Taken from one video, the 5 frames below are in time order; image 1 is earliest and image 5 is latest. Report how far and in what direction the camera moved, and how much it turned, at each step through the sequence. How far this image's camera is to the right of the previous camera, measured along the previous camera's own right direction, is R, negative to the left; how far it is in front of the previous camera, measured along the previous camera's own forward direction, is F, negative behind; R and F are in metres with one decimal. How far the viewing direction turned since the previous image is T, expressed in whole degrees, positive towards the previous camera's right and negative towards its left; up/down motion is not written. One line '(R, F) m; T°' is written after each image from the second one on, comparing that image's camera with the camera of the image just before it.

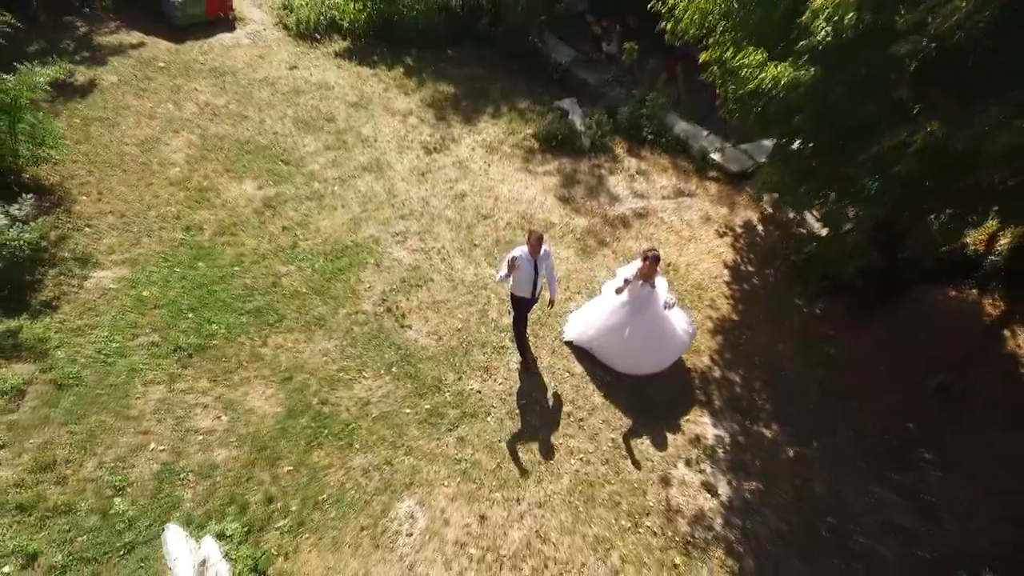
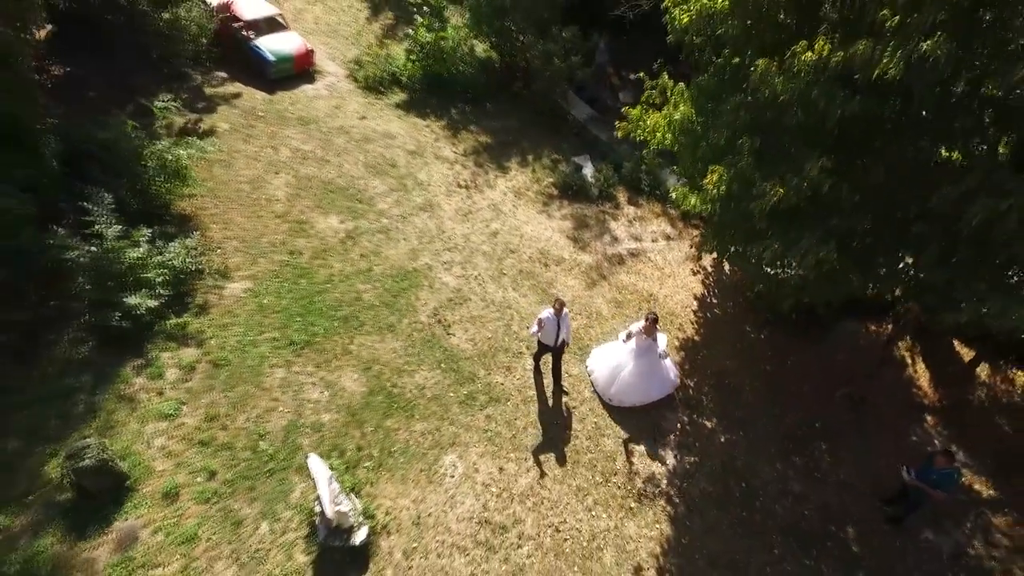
(+0.1, -2.4) m; -2°
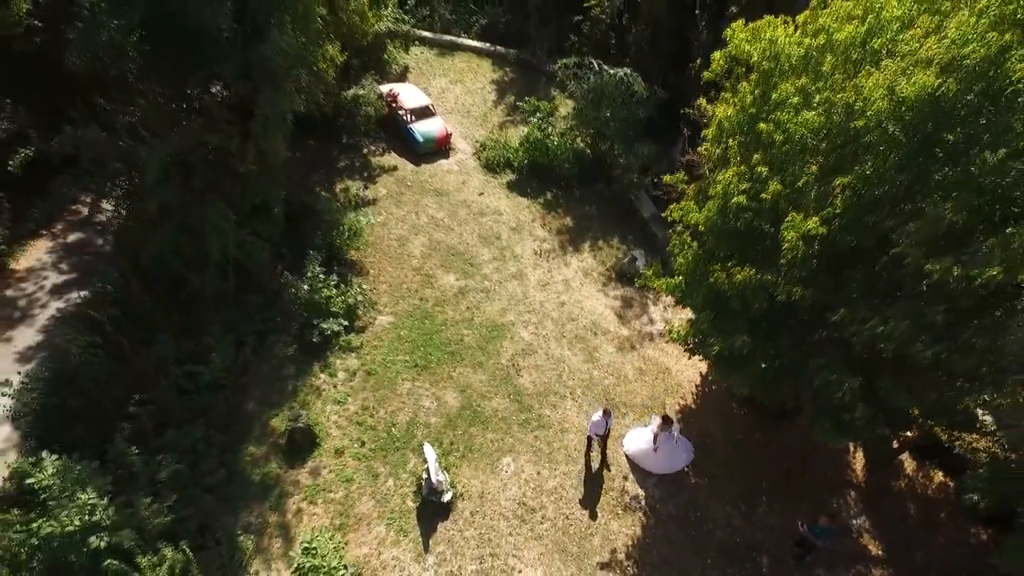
(+0.4, -4.1) m; -8°
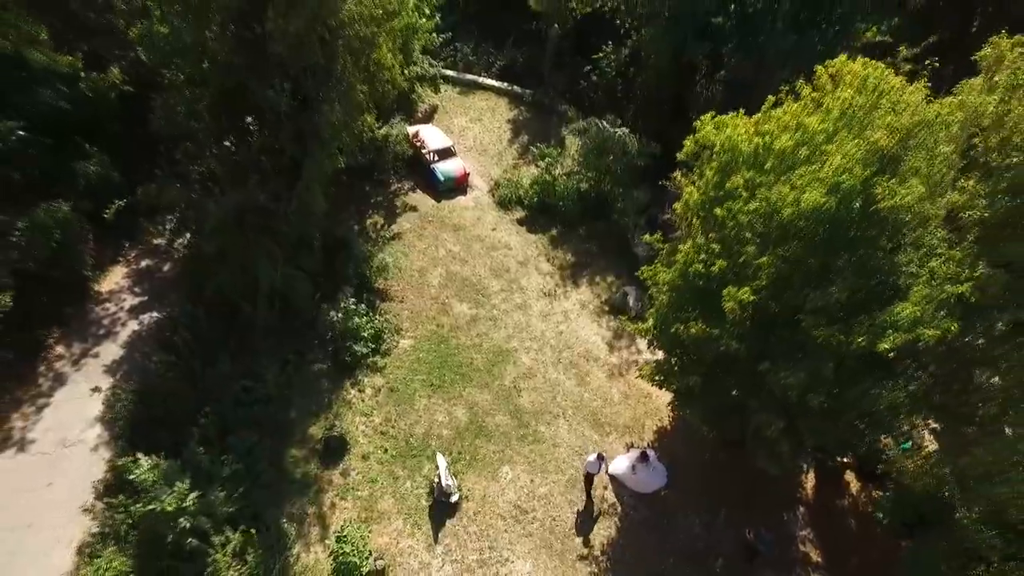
(+0.3, -2.2) m; -2°
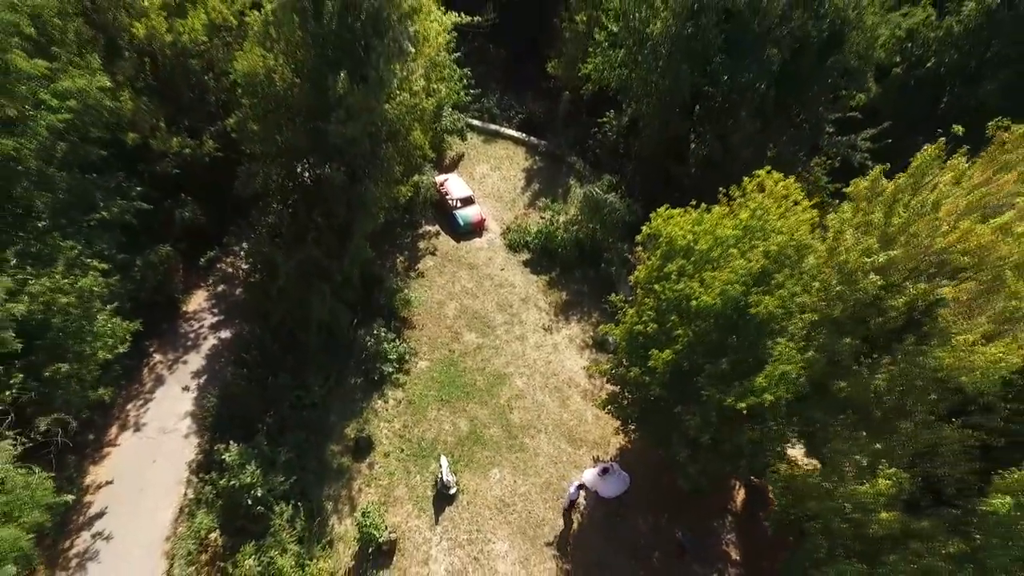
(+0.9, -3.8) m; -3°
